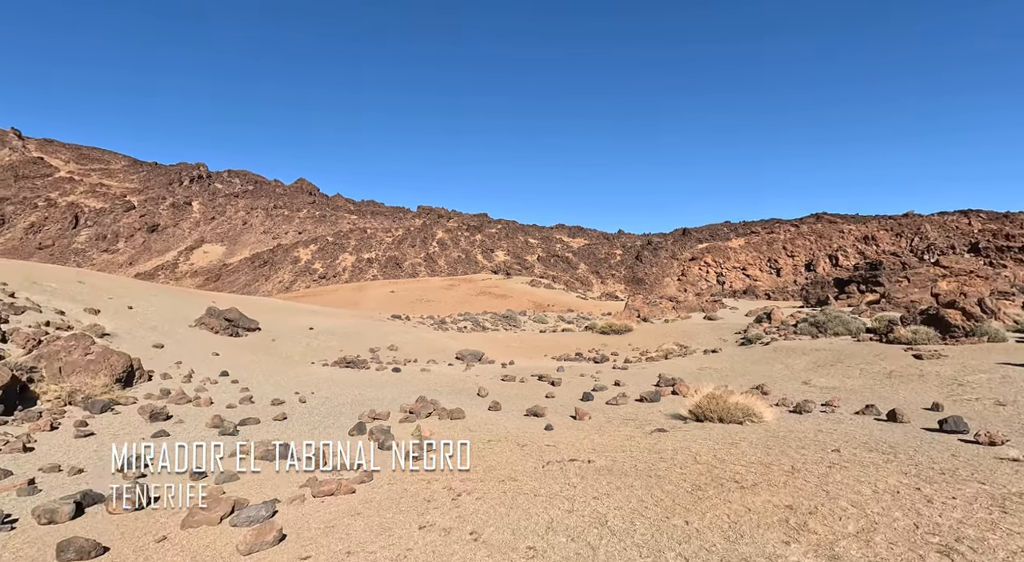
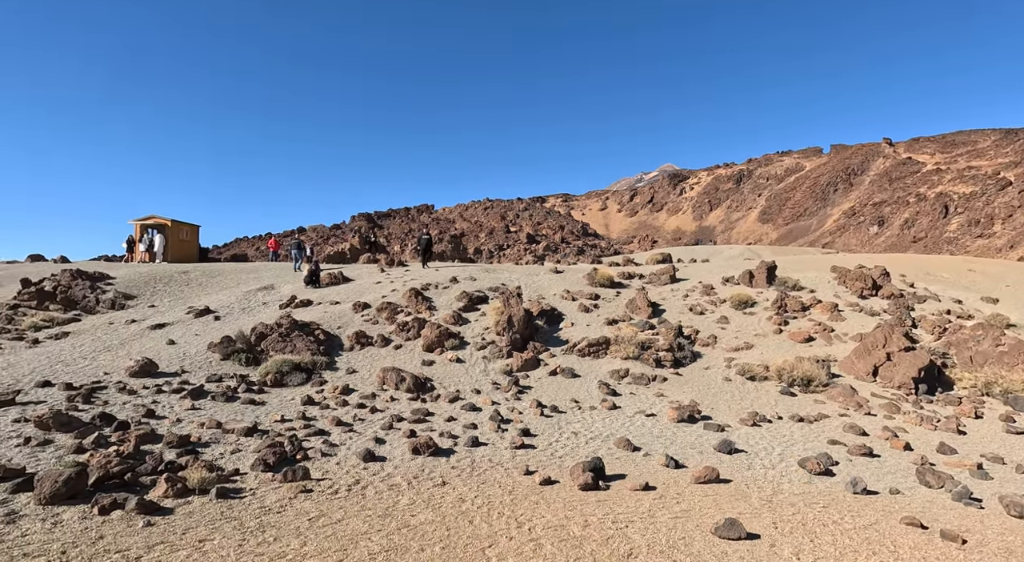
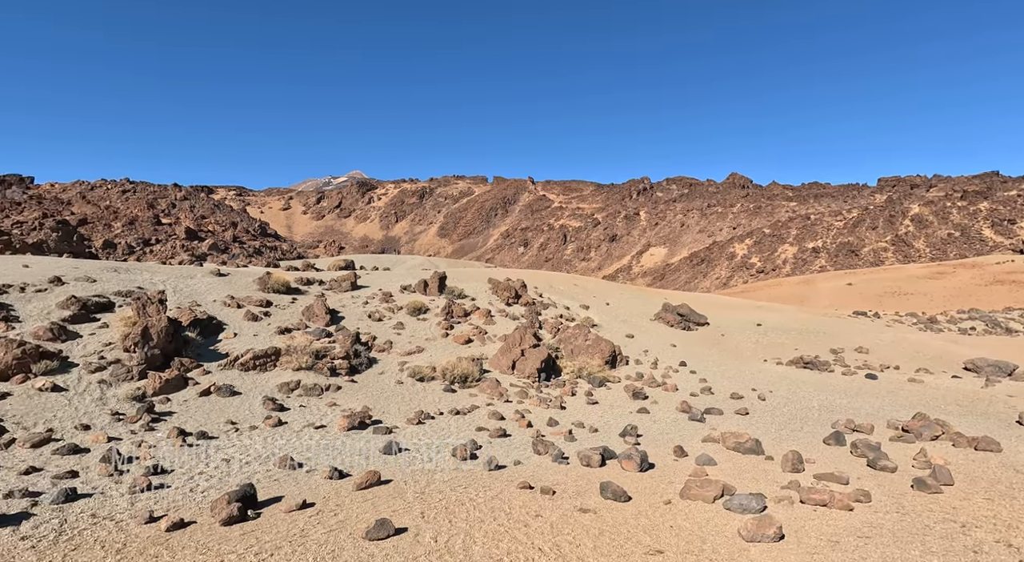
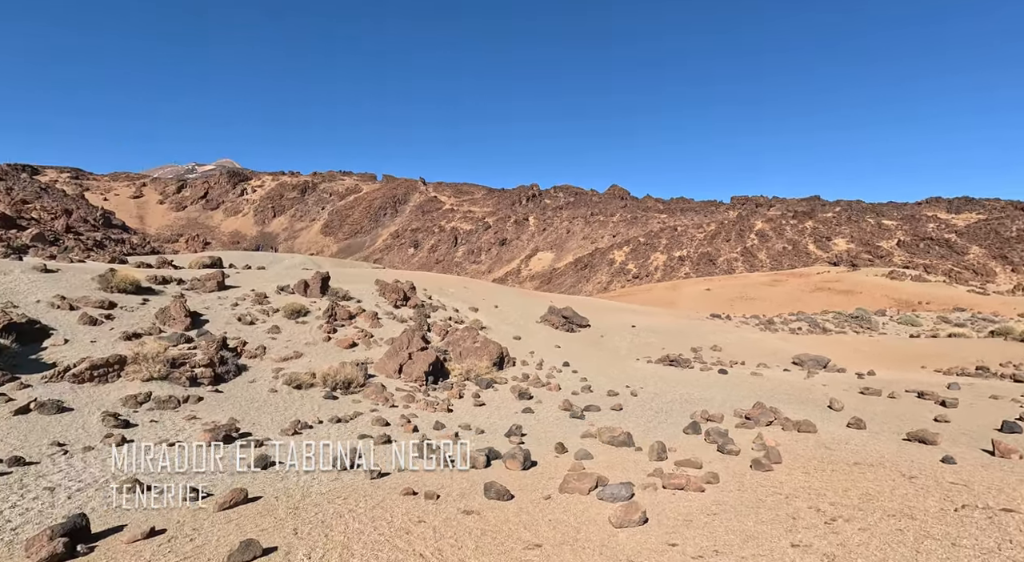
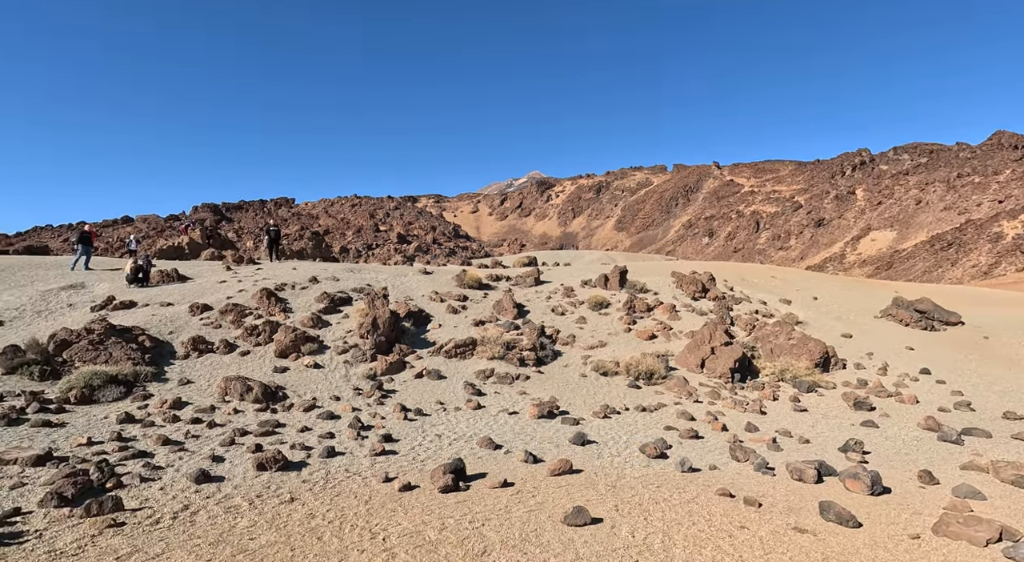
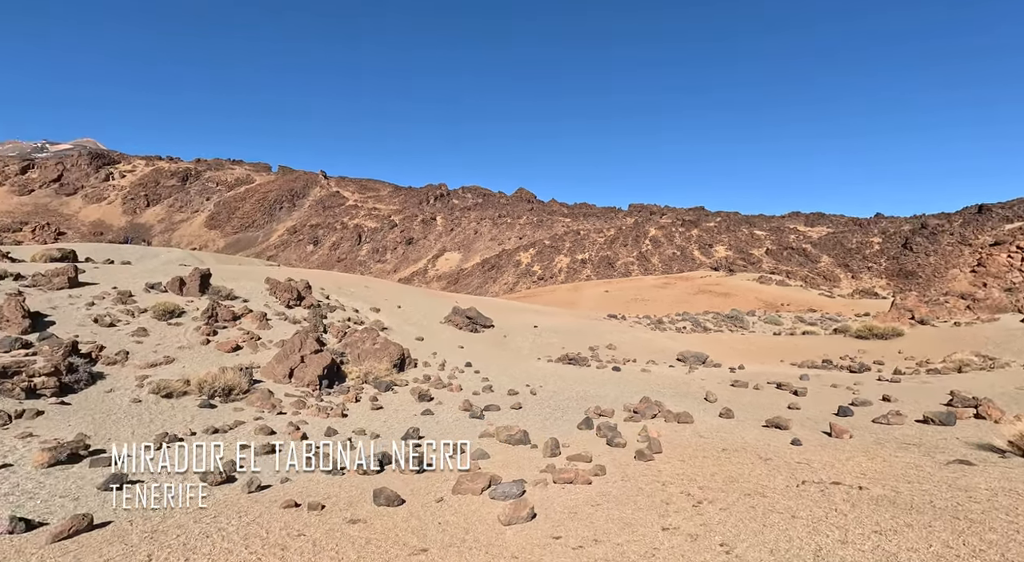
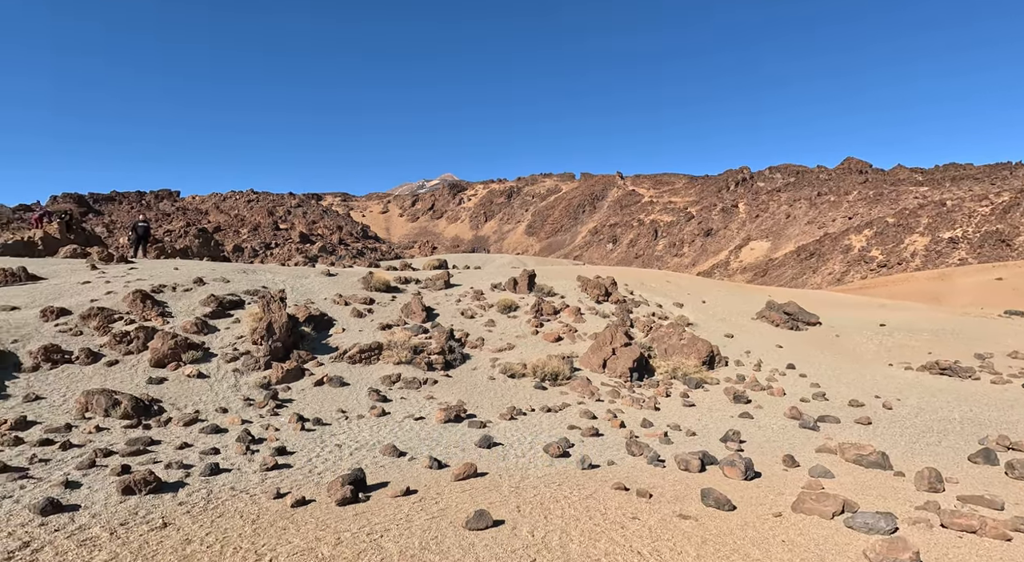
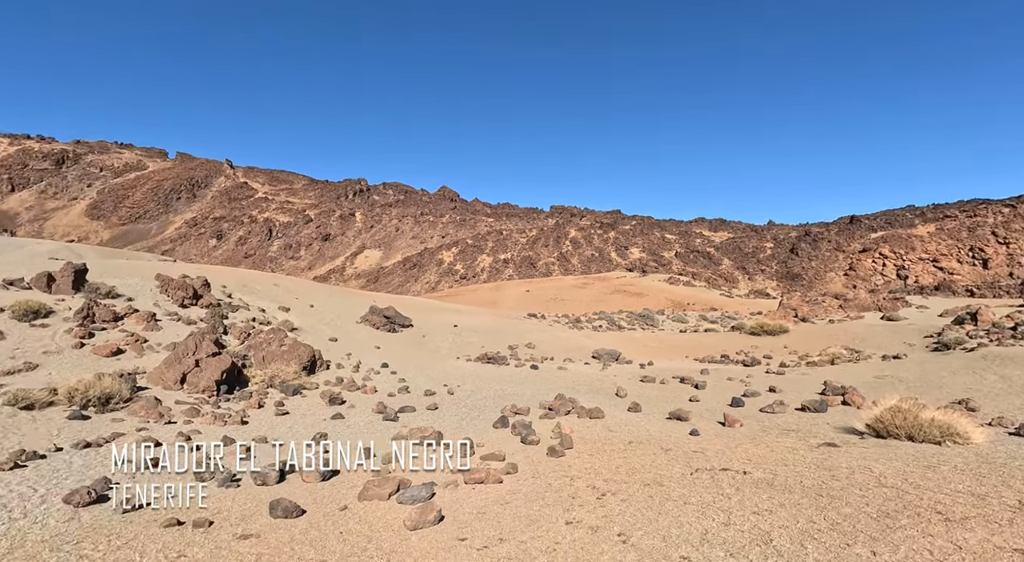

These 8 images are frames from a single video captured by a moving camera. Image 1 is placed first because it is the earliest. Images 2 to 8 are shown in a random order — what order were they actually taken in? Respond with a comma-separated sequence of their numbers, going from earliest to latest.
8, 6, 4, 3, 7, 5, 2
